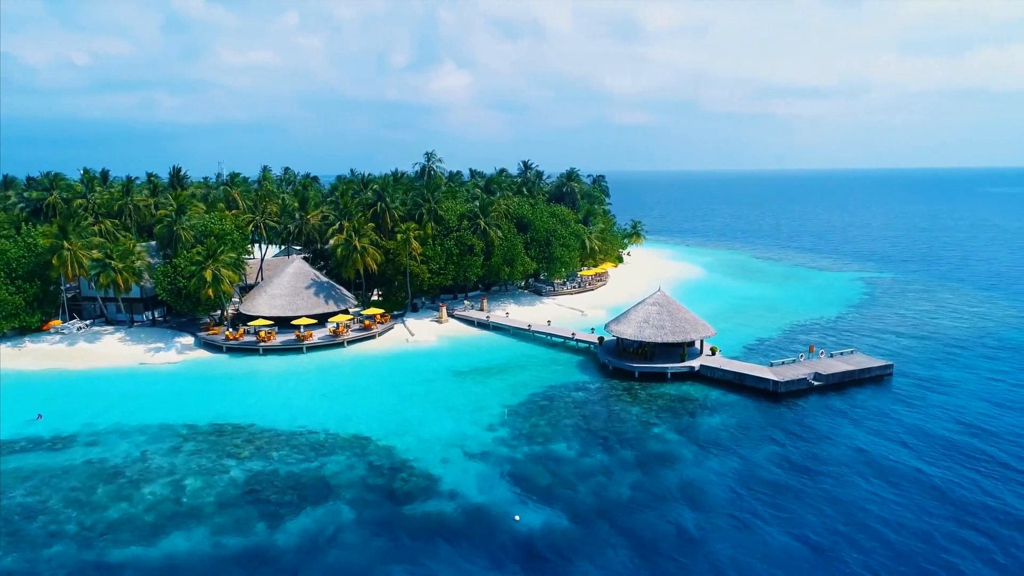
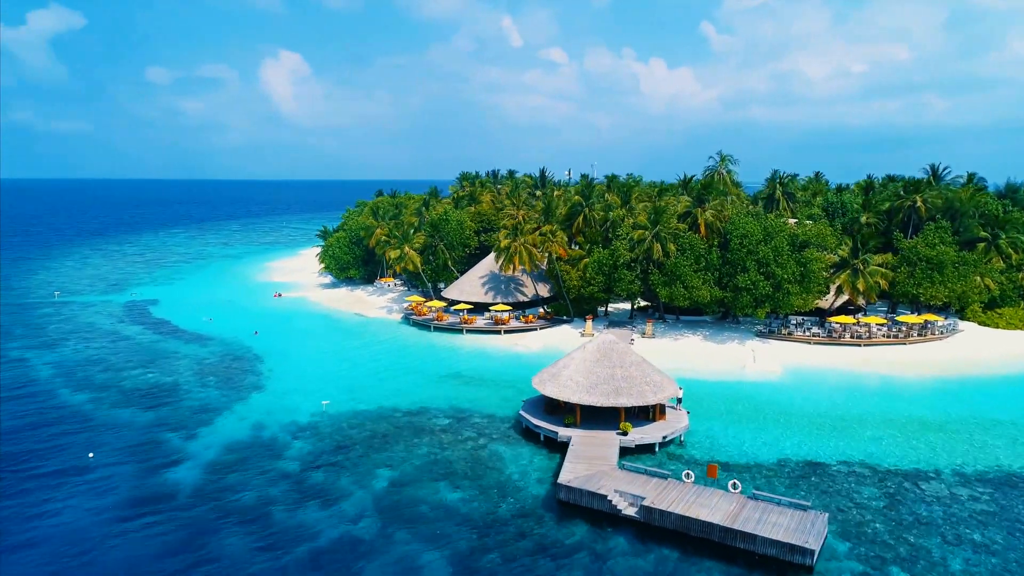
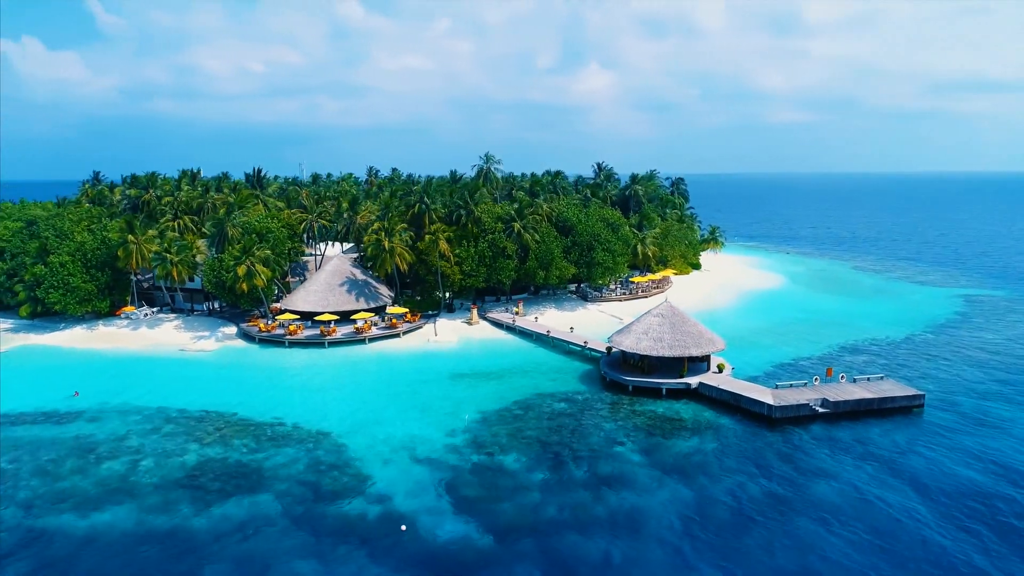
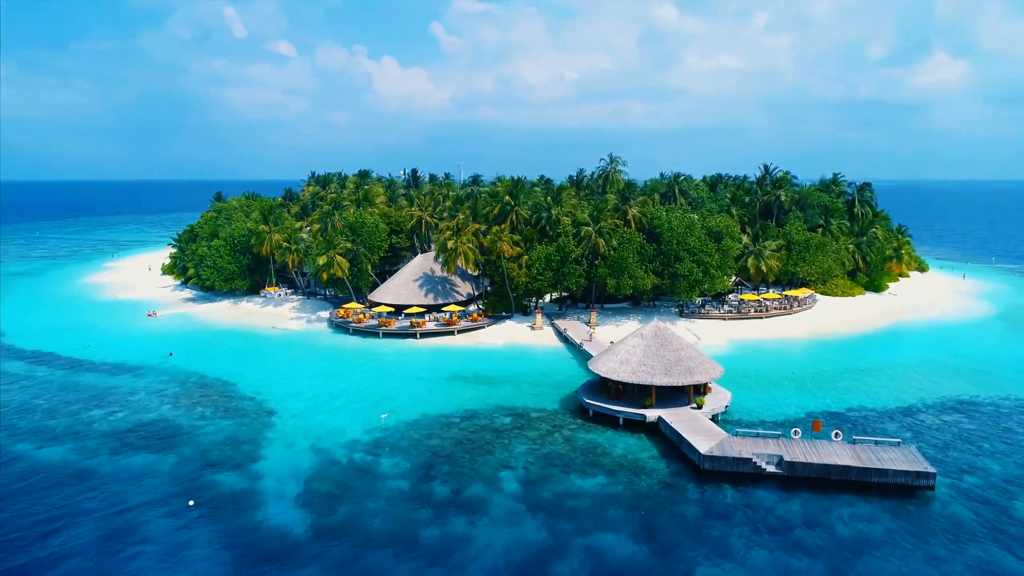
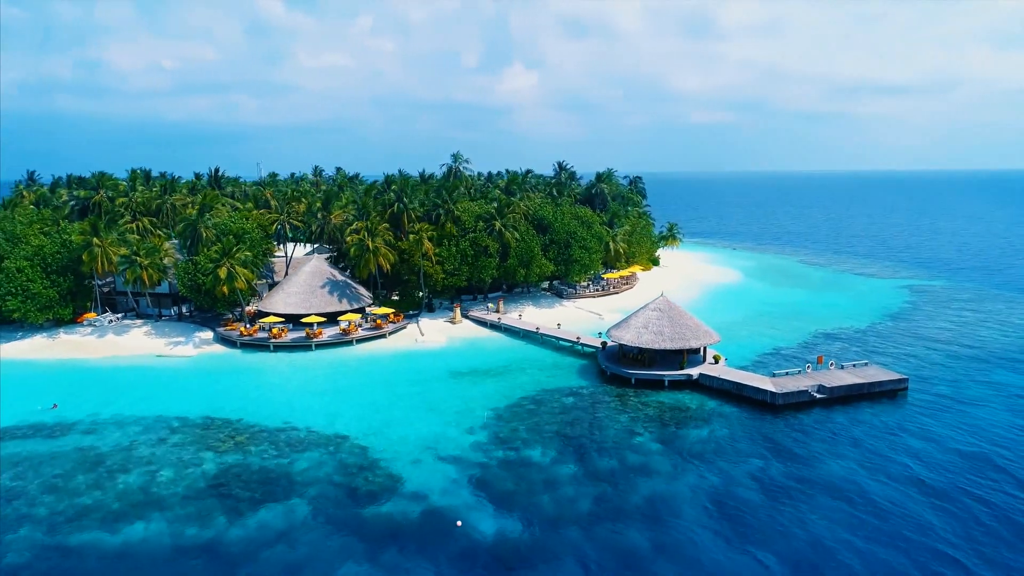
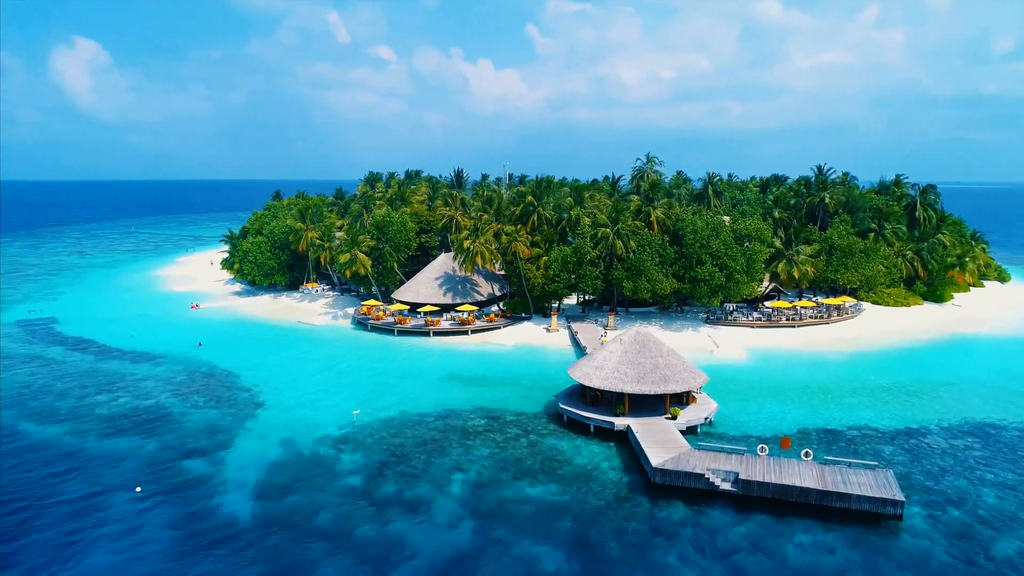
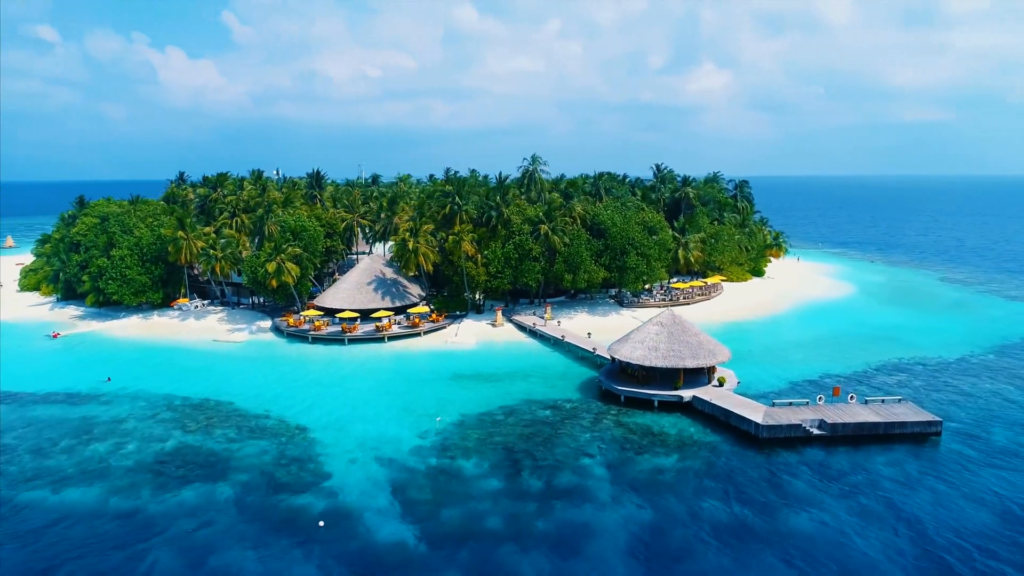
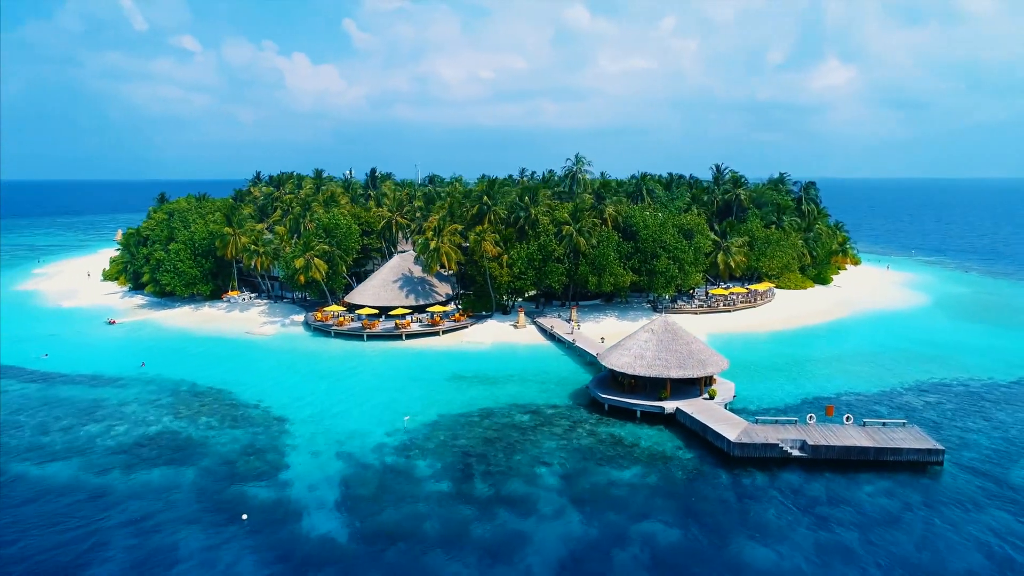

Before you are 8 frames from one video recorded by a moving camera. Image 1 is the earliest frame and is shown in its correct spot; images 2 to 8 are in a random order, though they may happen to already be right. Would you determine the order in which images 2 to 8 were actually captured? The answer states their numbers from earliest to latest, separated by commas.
5, 3, 7, 8, 4, 6, 2
